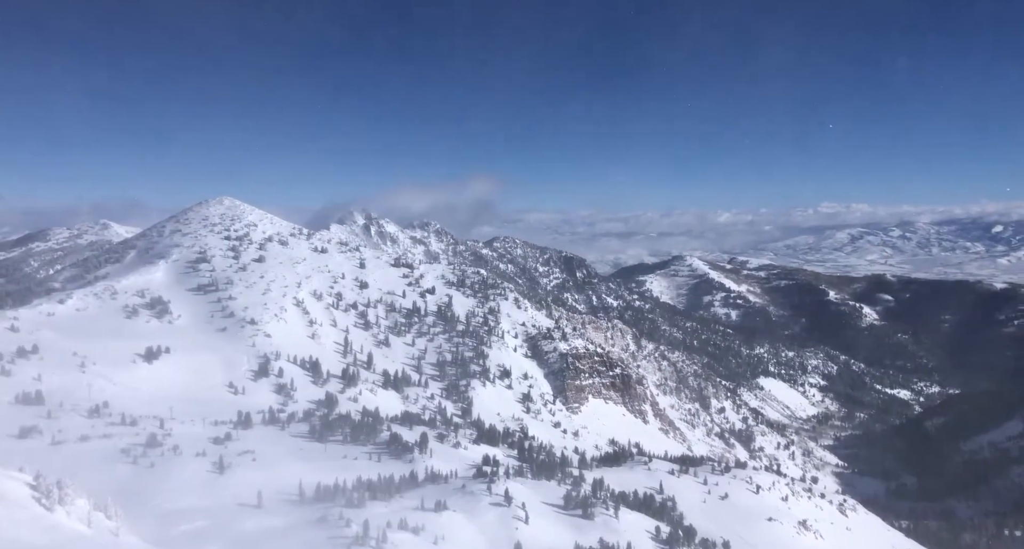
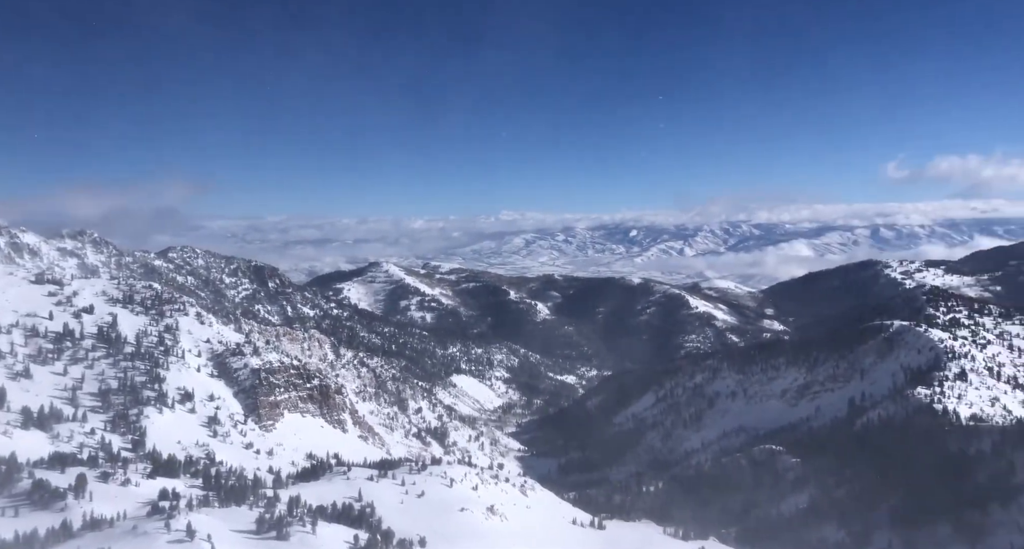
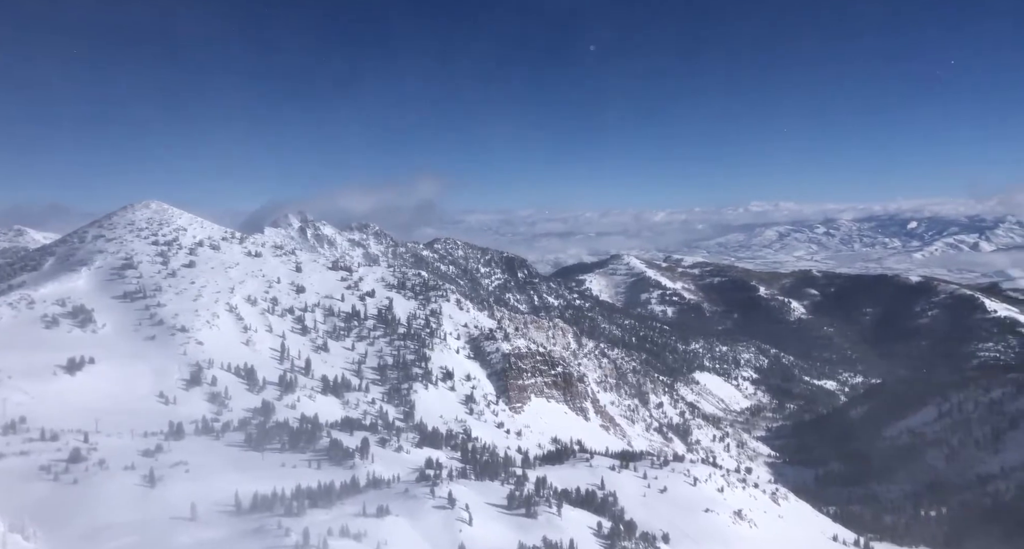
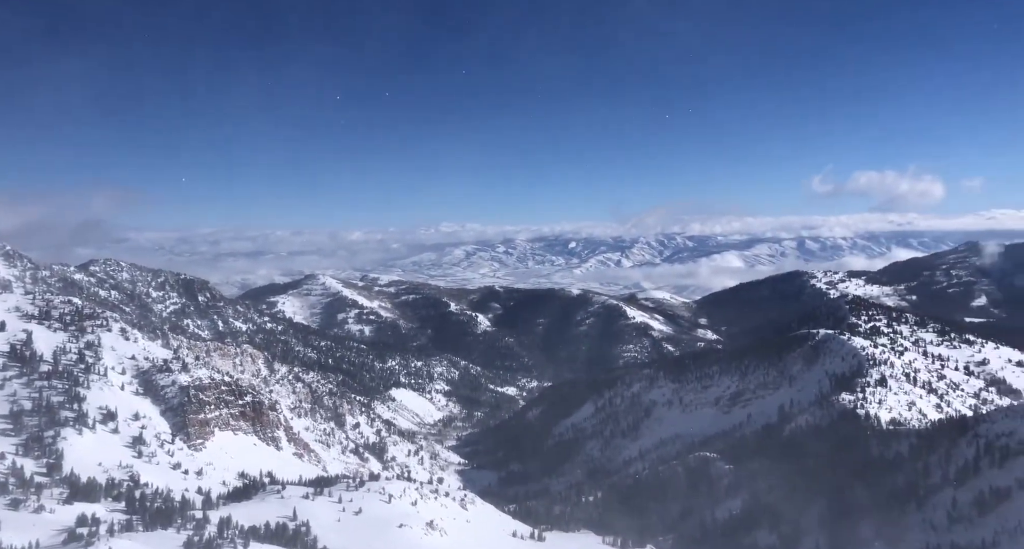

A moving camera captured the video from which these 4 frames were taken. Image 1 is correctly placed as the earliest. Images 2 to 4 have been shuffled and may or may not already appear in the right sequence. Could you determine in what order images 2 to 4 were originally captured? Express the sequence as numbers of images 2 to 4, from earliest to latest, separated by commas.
3, 2, 4
